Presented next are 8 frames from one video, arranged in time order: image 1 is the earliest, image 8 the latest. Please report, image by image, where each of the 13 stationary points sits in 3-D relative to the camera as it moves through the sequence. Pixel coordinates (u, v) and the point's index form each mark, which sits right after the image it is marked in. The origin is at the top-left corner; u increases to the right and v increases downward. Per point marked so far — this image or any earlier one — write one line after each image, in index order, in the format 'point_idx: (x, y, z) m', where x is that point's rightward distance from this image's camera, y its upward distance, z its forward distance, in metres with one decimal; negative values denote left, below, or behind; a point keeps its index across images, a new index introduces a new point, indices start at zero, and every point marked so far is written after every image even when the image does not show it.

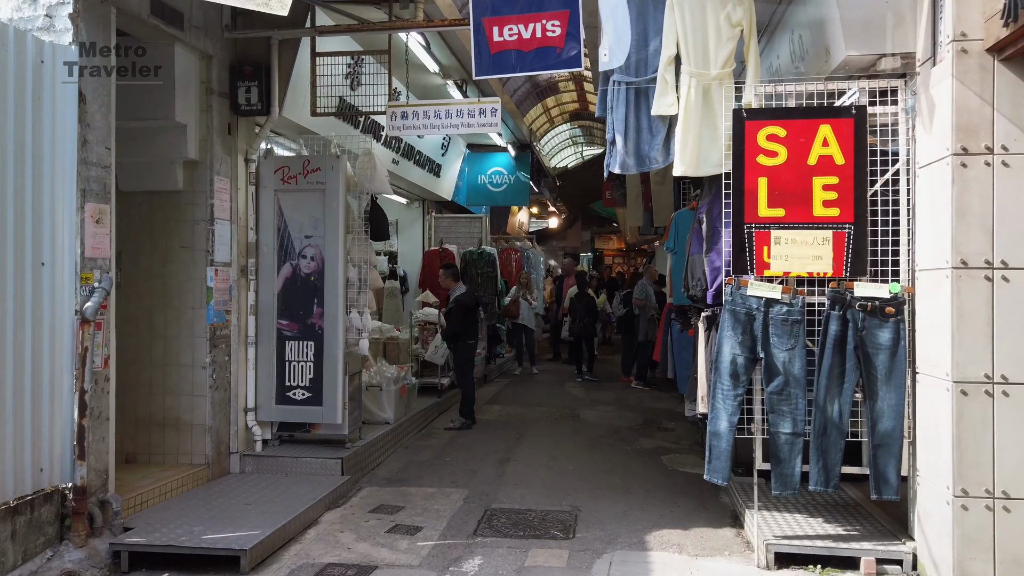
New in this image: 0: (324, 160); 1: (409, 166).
0: (-1.3, +0.9, +4.9) m
1: (-1.1, +1.3, +7.7) m
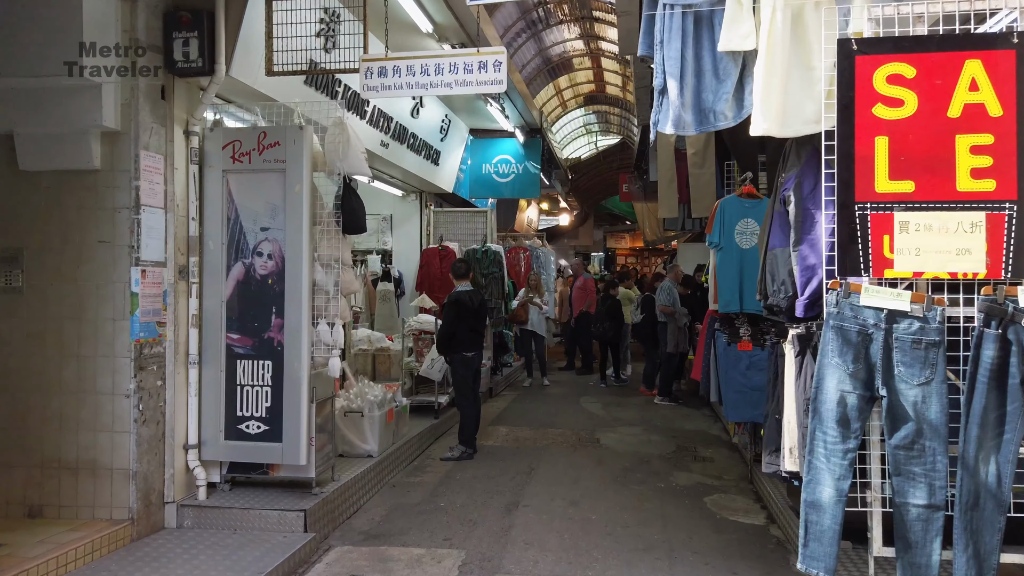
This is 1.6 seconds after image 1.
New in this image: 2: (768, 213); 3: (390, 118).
0: (-1.2, +0.8, +3.9) m
1: (-1.0, +1.2, +6.7) m
2: (+1.1, +0.3, +3.0) m
3: (-1.0, +1.4, +6.1) m
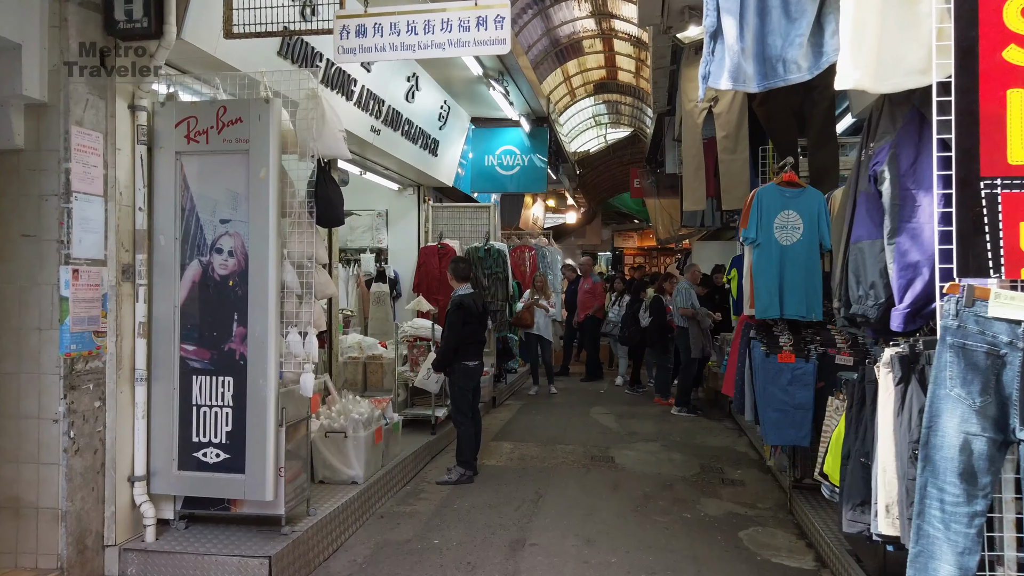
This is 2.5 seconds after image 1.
0: (-1.2, +0.8, +3.3) m
1: (-1.0, +1.2, +6.0) m
2: (+1.1, +0.3, +2.4) m
3: (-1.0, +1.4, +5.5) m
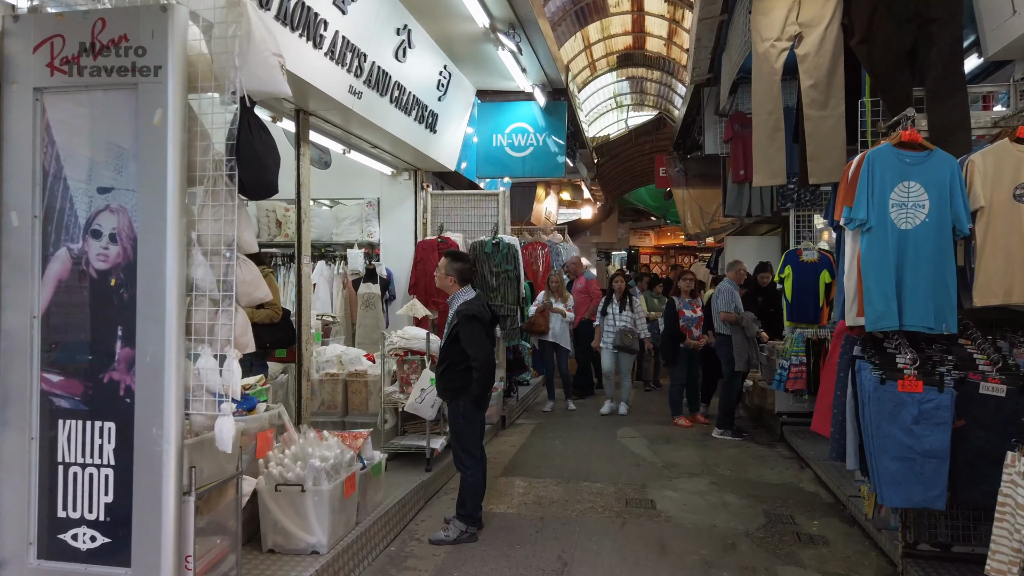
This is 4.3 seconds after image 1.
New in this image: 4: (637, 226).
0: (-1.1, +0.8, +2.2) m
1: (-0.9, +1.2, +5.0) m
2: (+1.1, +0.3, +1.2) m
3: (-0.9, +1.4, +4.4) m
4: (+3.3, +1.6, +19.1) m
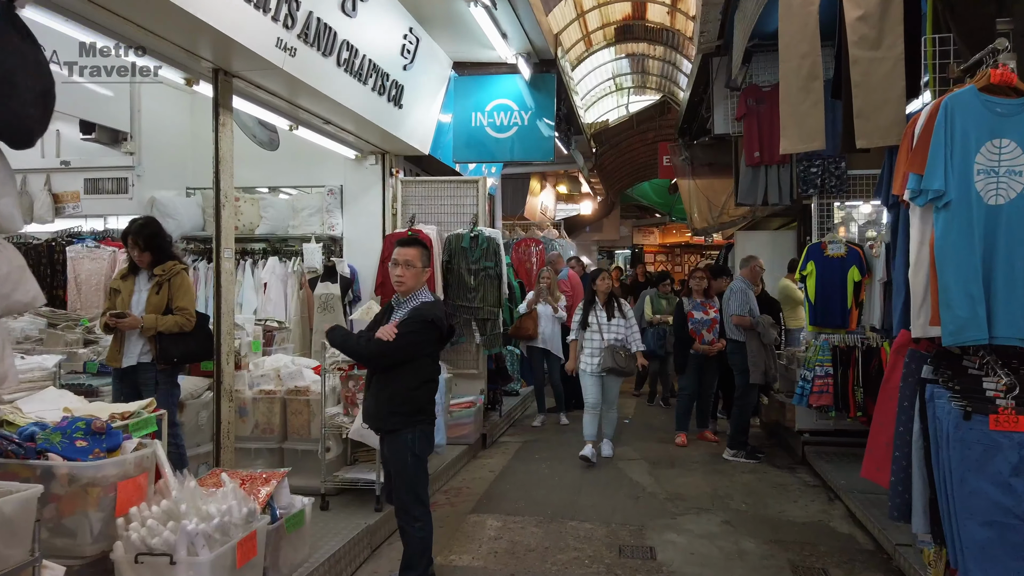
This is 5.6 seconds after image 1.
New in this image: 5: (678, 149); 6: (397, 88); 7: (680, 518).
0: (-1.3, +0.8, +1.4) m
1: (-1.0, +1.2, +4.2) m
2: (+0.9, +0.3, +0.4) m
3: (-1.1, +1.4, +3.6) m
4: (+3.2, +1.6, +18.2) m
5: (+1.9, +1.6, +8.4) m
6: (-0.8, +1.4, +5.0) m
7: (+0.9, -1.3, +4.0) m
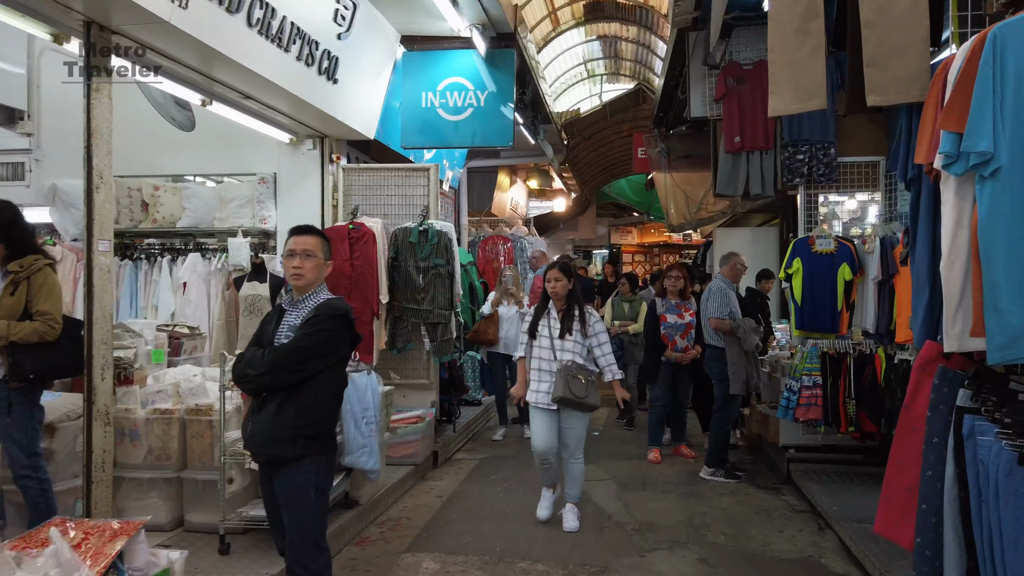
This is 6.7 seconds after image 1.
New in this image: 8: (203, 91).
0: (-1.5, +0.8, +0.8) m
1: (-1.3, +1.2, +3.5) m
2: (+0.8, +0.3, -0.1) m
3: (-1.3, +1.4, +3.0) m
4: (+2.6, +1.6, +17.7) m
5: (+1.5, +1.6, +7.8) m
6: (-1.1, +1.4, +4.4) m
7: (+0.6, -1.3, +3.5) m
8: (-1.7, +1.1, +4.1) m
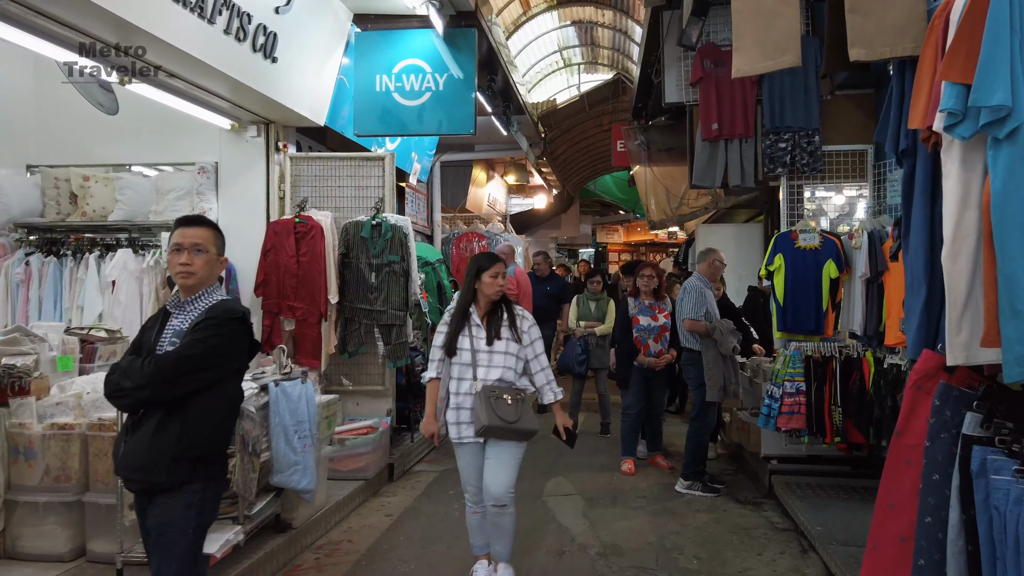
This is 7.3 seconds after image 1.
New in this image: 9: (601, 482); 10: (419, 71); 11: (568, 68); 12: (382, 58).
0: (-1.7, +0.8, +0.4) m
1: (-1.5, +1.2, +3.2) m
2: (+0.6, +0.3, -0.5) m
3: (-1.6, +1.4, +2.6) m
4: (+2.2, +1.6, +17.4) m
5: (+1.2, +1.6, +7.5) m
6: (-1.3, +1.4, +4.0) m
7: (+0.4, -1.3, +3.1) m
8: (-2.0, +1.1, +3.7) m
9: (+0.6, -1.2, +4.7) m
10: (-0.6, +1.5, +4.9) m
11: (+0.6, +2.4, +8.0) m
12: (-0.9, +1.6, +5.0) m
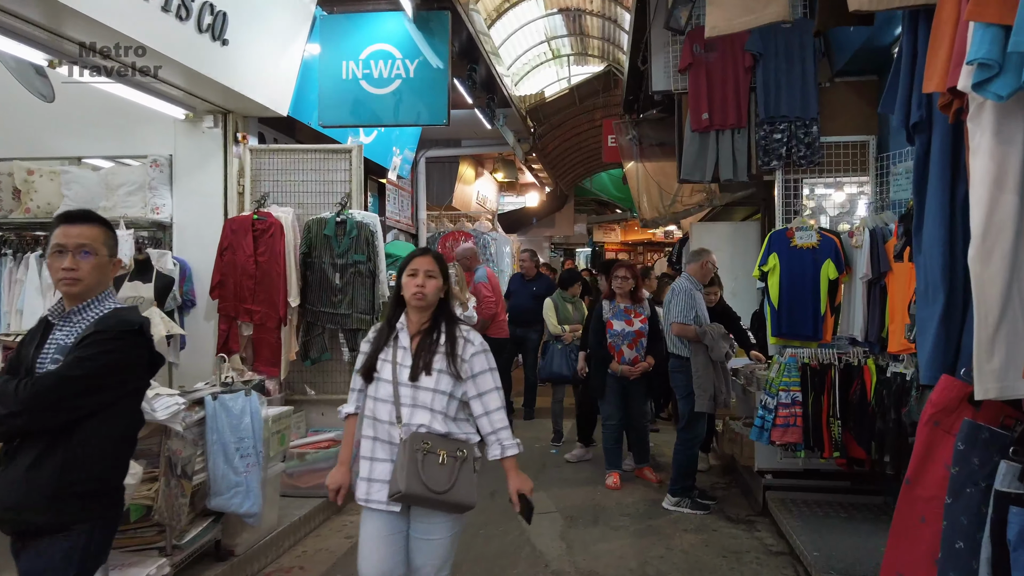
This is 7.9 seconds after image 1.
0: (-1.9, +0.8, +0.1) m
1: (-1.7, +1.2, +2.8) m
2: (+0.4, +0.3, -0.8) m
3: (-1.7, +1.4, +2.3) m
4: (+2.0, +1.6, +17.1) m
5: (+1.1, +1.6, +7.2) m
6: (-1.5, +1.4, +3.7) m
7: (+0.3, -1.3, +2.8) m
8: (-2.1, +1.1, +3.4) m
9: (+0.4, -1.2, +4.3) m
10: (-0.8, +1.4, +4.6) m
11: (+0.5, +2.4, +7.7) m
12: (-1.0, +1.6, +4.7) m
